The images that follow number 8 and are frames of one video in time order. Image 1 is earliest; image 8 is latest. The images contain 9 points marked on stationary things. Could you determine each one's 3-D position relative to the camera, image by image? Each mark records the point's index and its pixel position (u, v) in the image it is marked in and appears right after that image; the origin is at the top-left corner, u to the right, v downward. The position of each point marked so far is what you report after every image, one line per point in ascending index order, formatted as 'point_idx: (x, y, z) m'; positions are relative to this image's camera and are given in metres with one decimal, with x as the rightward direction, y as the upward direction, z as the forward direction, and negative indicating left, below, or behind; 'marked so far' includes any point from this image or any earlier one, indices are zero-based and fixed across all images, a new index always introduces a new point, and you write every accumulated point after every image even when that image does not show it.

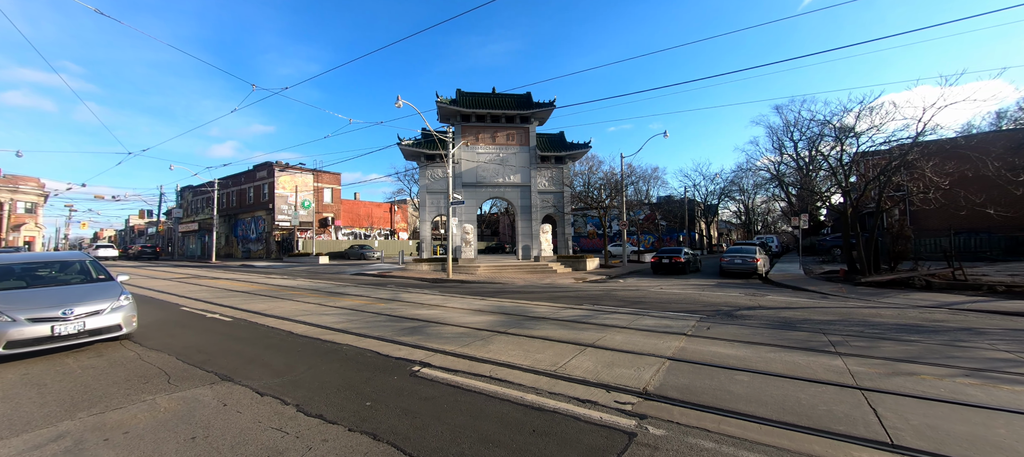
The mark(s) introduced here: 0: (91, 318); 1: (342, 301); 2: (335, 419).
0: (-6.6, -1.4, +5.6) m
1: (-4.8, -2.1, +10.5) m
2: (-2.1, -2.2, +4.1) m
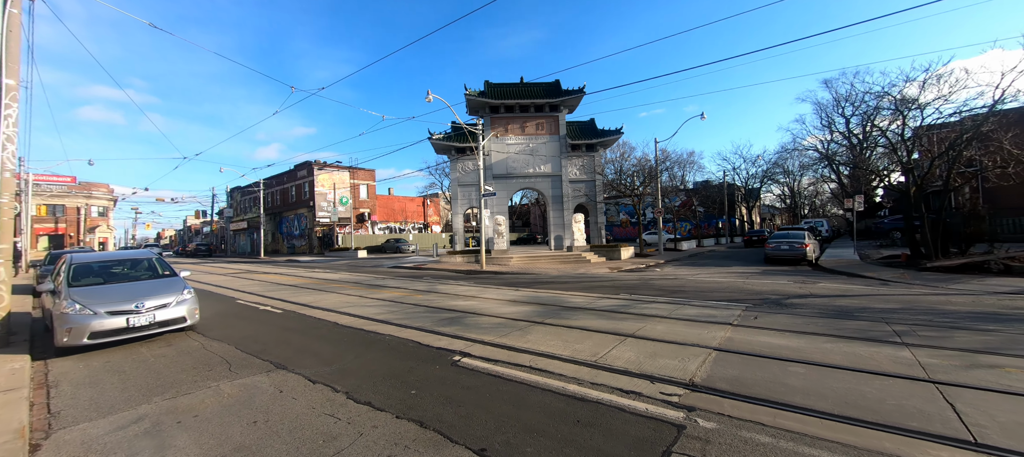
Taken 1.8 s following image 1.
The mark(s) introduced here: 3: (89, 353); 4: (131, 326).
0: (-6.0, -1.4, +6.1) m
1: (-3.7, -2.0, +10.8) m
2: (-1.6, -2.1, +4.2) m
3: (-6.9, -2.1, +5.9) m
4: (-6.2, -1.6, +5.8) m
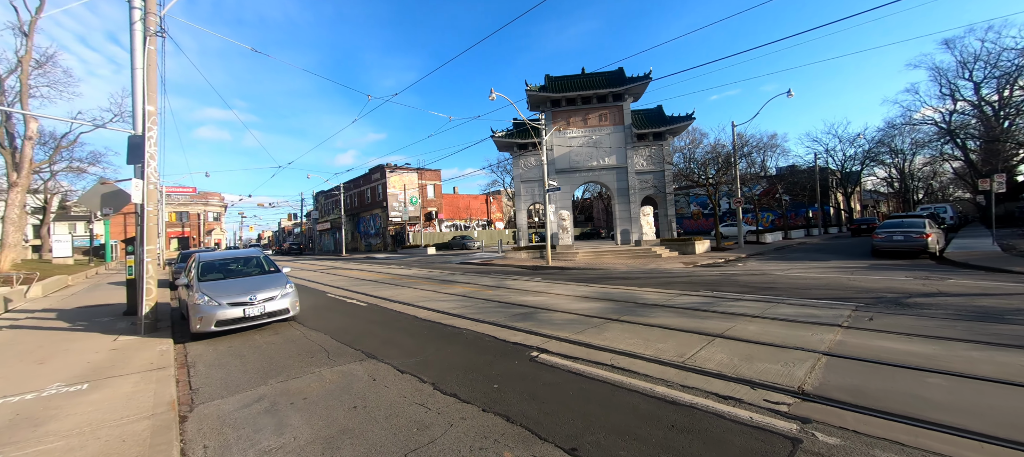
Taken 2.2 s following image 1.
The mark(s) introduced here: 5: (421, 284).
0: (-4.6, -1.4, +6.8) m
1: (-1.7, -1.9, +11.1) m
2: (-0.5, -2.1, +4.3) m
3: (-5.6, -2.1, +6.8) m
4: (-4.9, -1.6, +6.5) m
5: (-3.0, -1.9, +12.4) m
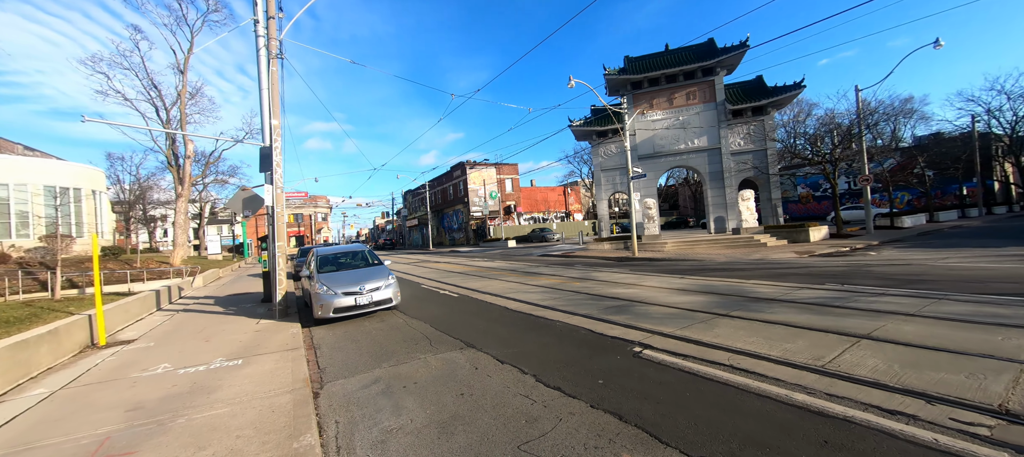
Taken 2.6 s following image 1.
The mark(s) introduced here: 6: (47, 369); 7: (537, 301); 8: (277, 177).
0: (-2.9, -1.3, +7.3) m
1: (+0.9, -1.6, +11.0) m
2: (+0.7, -1.9, +4.1) m
3: (-3.8, -2.0, +7.5) m
4: (-3.1, -1.5, +7.1) m
5: (-0.1, -1.7, +12.5) m
6: (-7.1, -2.1, +5.3) m
7: (+0.6, -1.7, +8.1) m
8: (-5.7, +1.3, +8.6) m
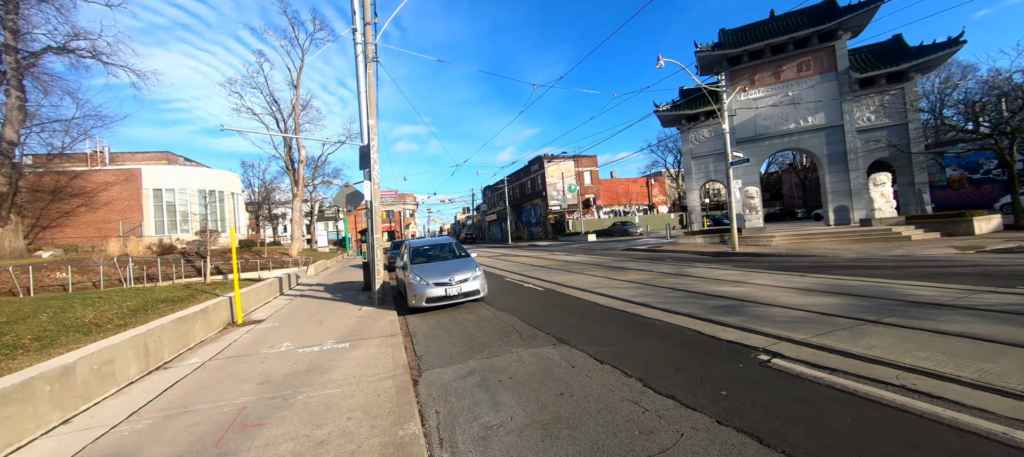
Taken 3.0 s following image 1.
0: (-1.0, -1.2, +7.4) m
1: (+3.4, -1.4, +10.2) m
2: (+1.8, -1.7, +3.5) m
3: (-1.9, -1.9, +7.7) m
4: (-1.3, -1.4, +7.2) m
5: (+2.7, -1.5, +11.9) m
6: (-5.6, -2.0, +6.2) m
7: (+2.5, -1.5, +7.5) m
8: (-3.6, +1.4, +9.2) m
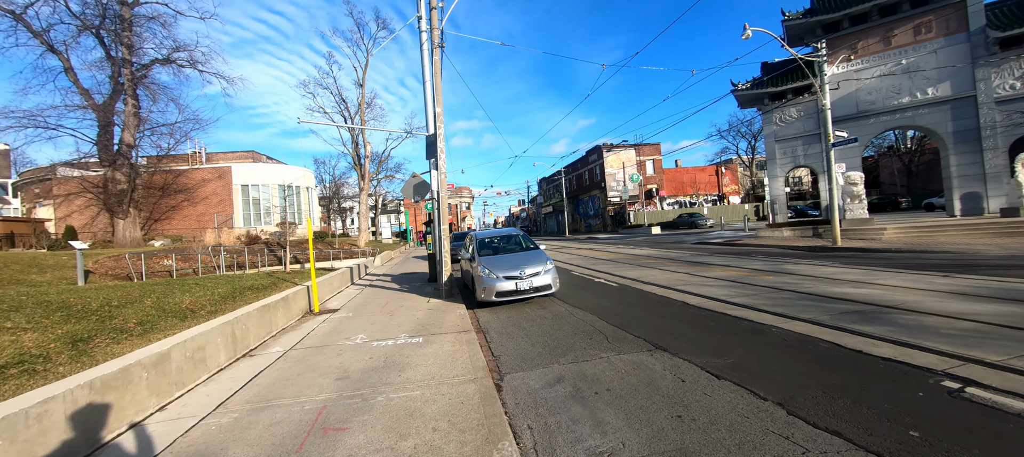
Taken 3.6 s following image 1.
0: (+0.4, -1.0, +6.8) m
1: (+5.2, -1.1, +9.0) m
2: (+2.7, -1.6, +2.6) m
3: (-0.3, -1.7, +7.3) m
4: (+0.1, -1.2, +6.7) m
5: (+4.8, -1.2, +10.9) m
6: (-4.2, -1.8, +6.4) m
7: (+3.9, -1.3, +6.5) m
8: (-1.9, +1.7, +9.0) m
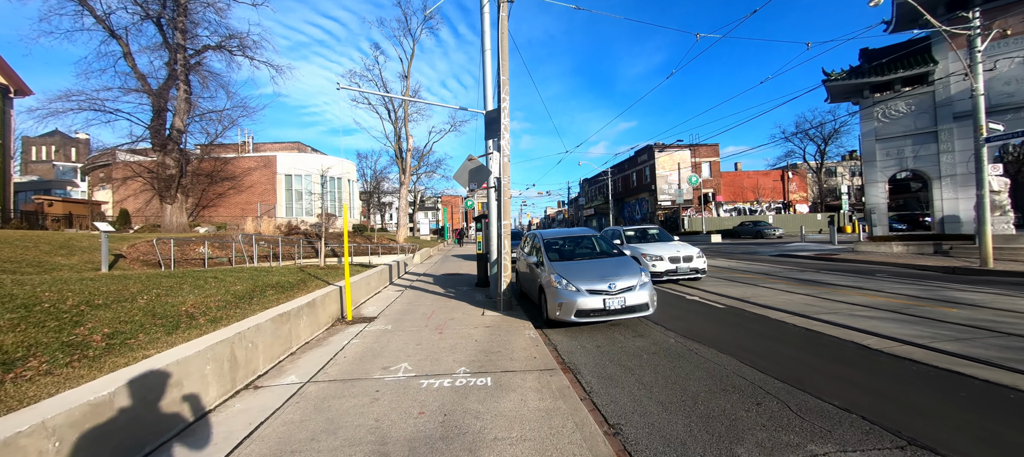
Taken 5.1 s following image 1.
0: (+1.7, -0.9, +5.0) m
1: (+6.7, -1.3, +6.8) m
2: (+3.6, -1.7, +0.6) m
3: (+1.0, -1.6, +5.6) m
4: (+1.4, -1.1, +4.9) m
5: (+6.4, -1.4, +8.6) m
6: (-3.0, -1.6, +5.0) m
7: (+5.2, -1.4, +4.3) m
8: (-0.3, +1.8, +7.4) m
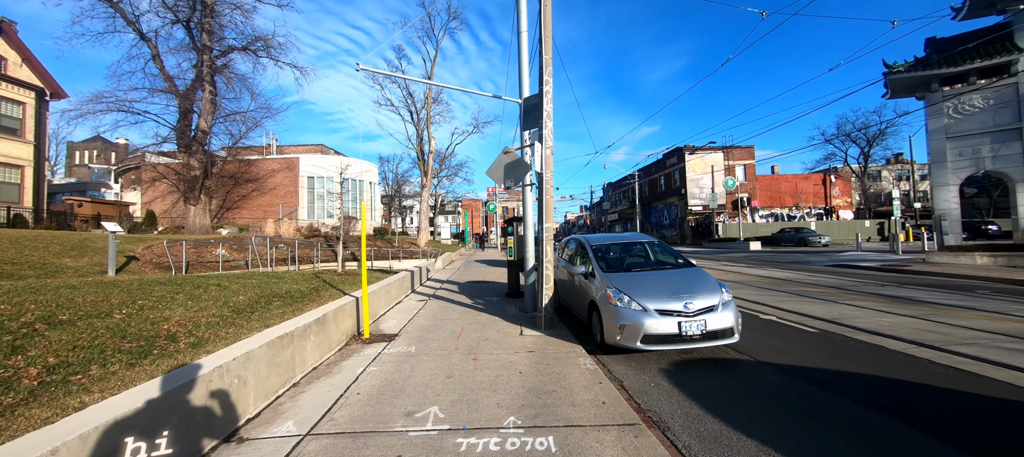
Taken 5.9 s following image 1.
0: (+2.3, -1.0, +3.9) m
1: (+7.4, -1.5, +5.4) m
2: (+4.0, -1.7, -0.7) m
3: (+1.6, -1.7, +4.5) m
4: (+2.0, -1.2, +3.8) m
5: (+7.2, -1.5, +7.2) m
6: (-2.3, -1.6, +4.1) m
7: (+5.8, -1.5, +3.0) m
8: (+0.5, +1.7, +6.4) m
